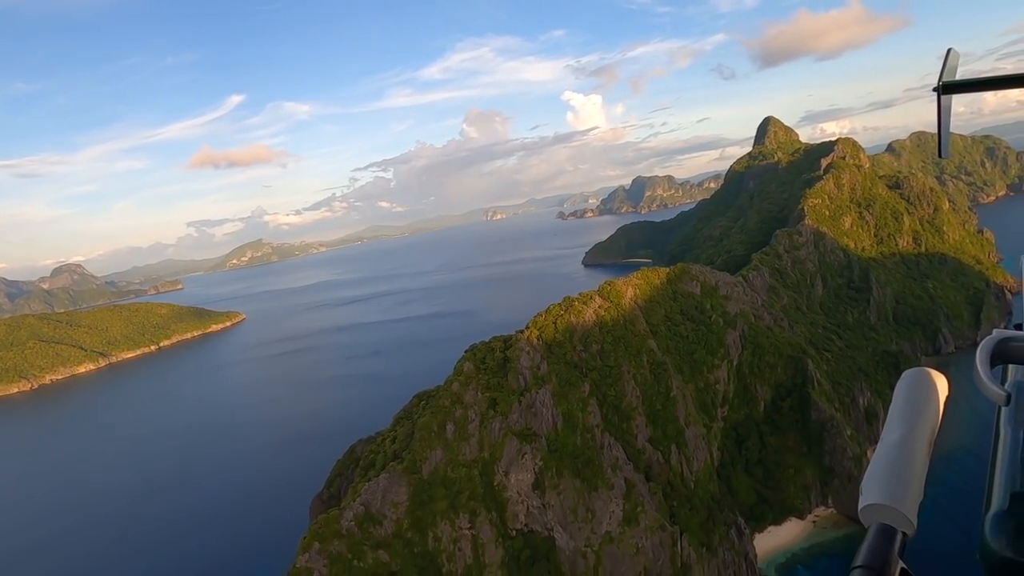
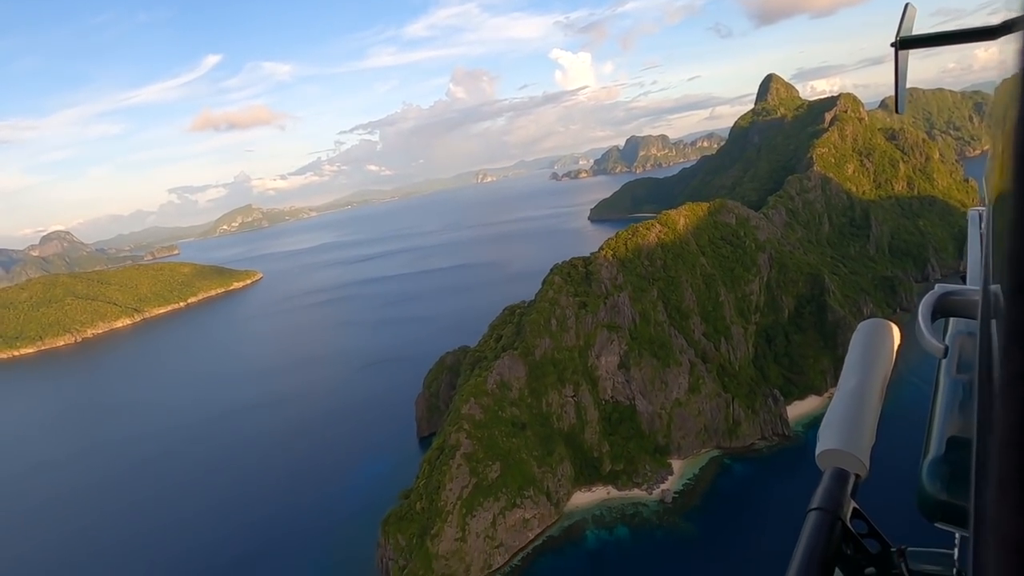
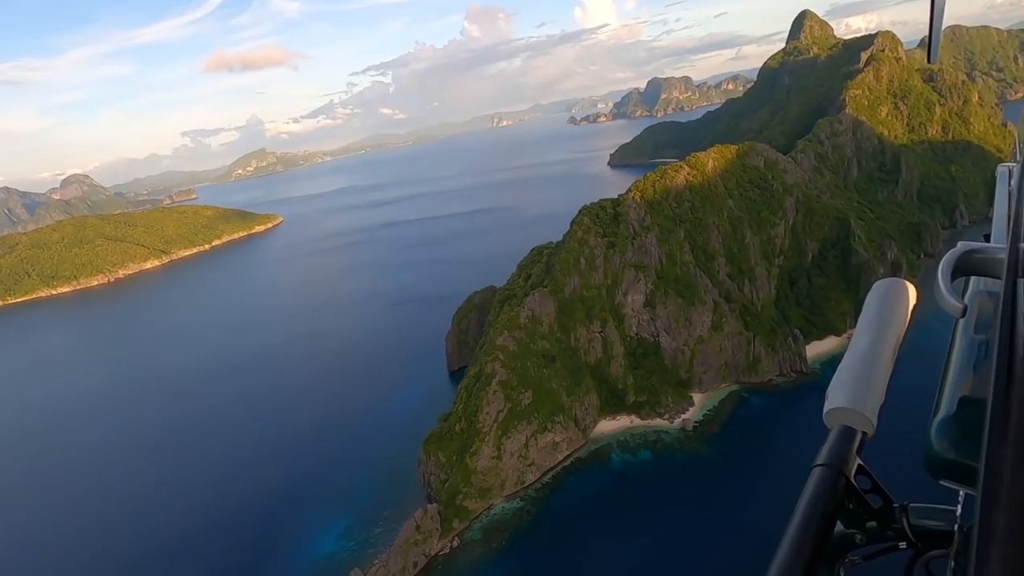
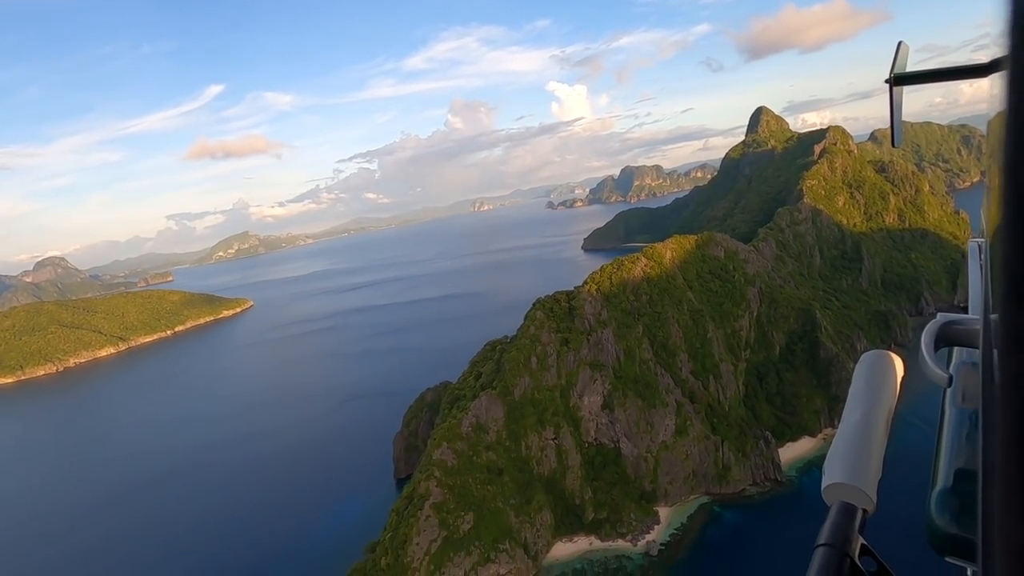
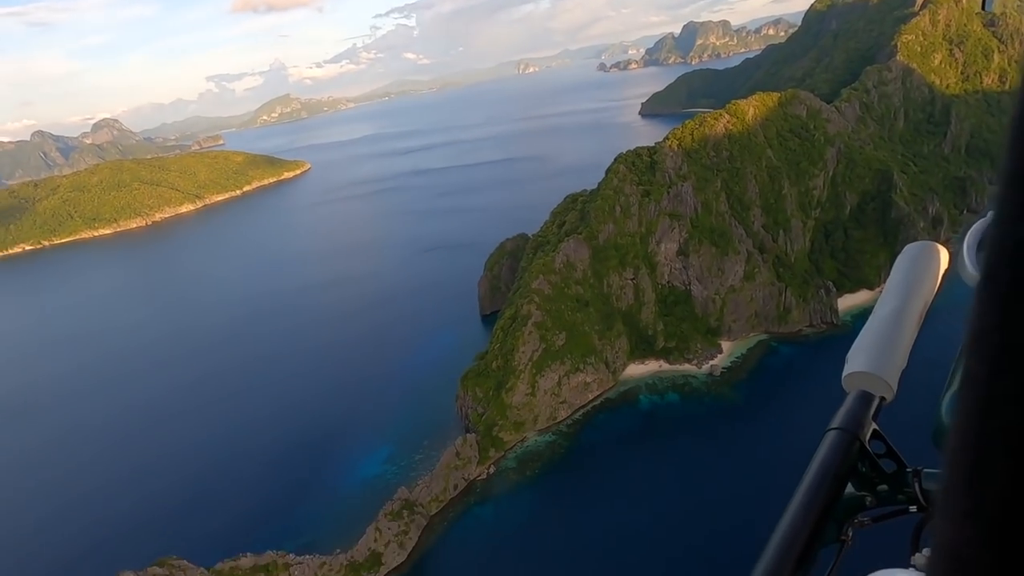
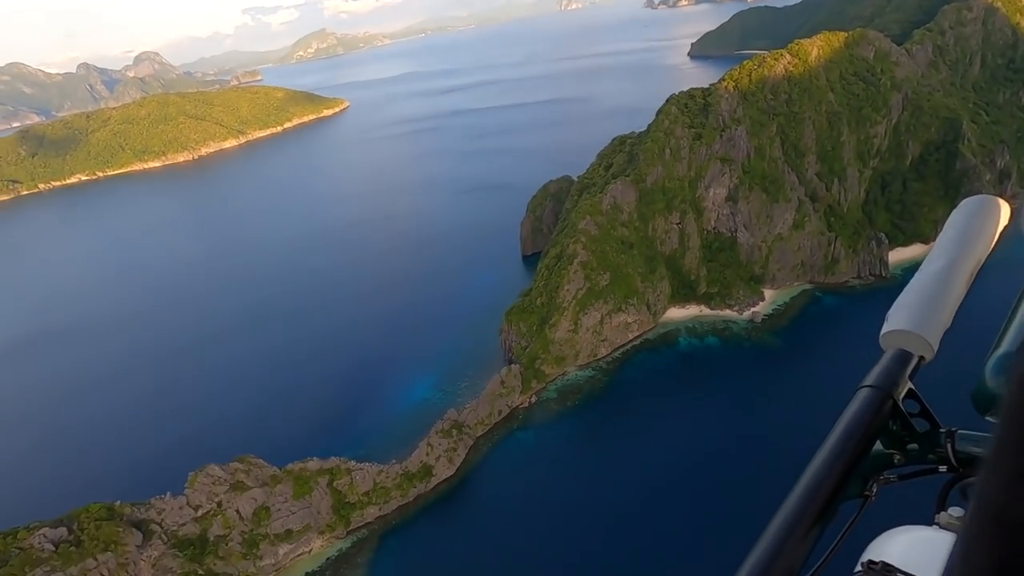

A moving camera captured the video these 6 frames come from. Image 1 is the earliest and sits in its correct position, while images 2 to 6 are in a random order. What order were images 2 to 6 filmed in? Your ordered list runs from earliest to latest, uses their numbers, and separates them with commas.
4, 2, 3, 5, 6
